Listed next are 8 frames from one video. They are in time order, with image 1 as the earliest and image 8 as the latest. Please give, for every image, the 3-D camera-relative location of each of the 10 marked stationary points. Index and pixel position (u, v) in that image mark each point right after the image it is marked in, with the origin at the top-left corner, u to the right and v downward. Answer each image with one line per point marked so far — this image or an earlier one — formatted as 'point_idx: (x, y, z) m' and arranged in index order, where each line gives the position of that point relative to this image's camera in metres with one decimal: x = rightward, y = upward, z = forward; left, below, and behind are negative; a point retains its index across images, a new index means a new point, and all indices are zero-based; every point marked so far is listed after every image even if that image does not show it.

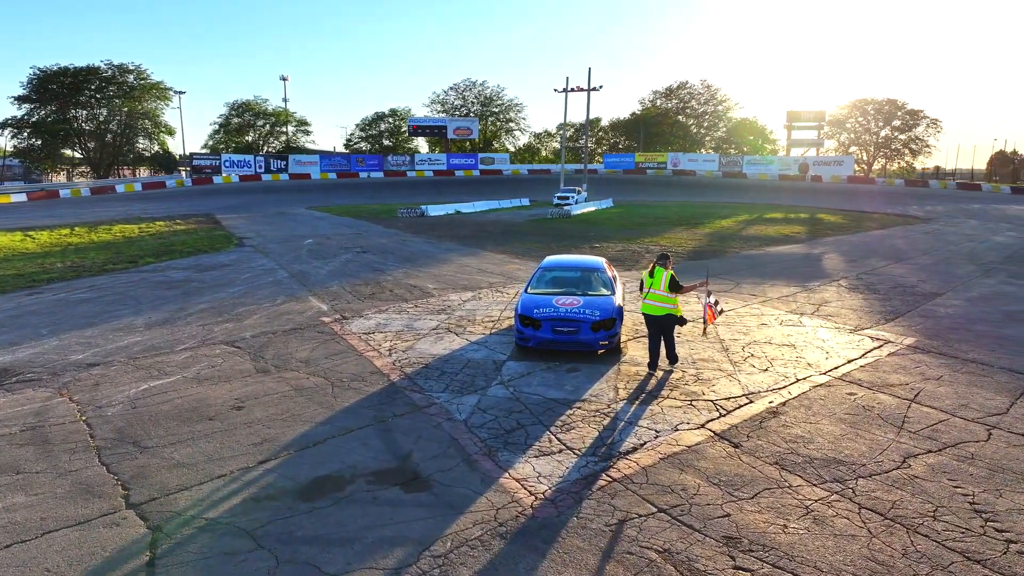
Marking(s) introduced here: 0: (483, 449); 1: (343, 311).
0: (-0.3, -1.5, +6.7) m
1: (-3.2, -0.4, +13.5) m
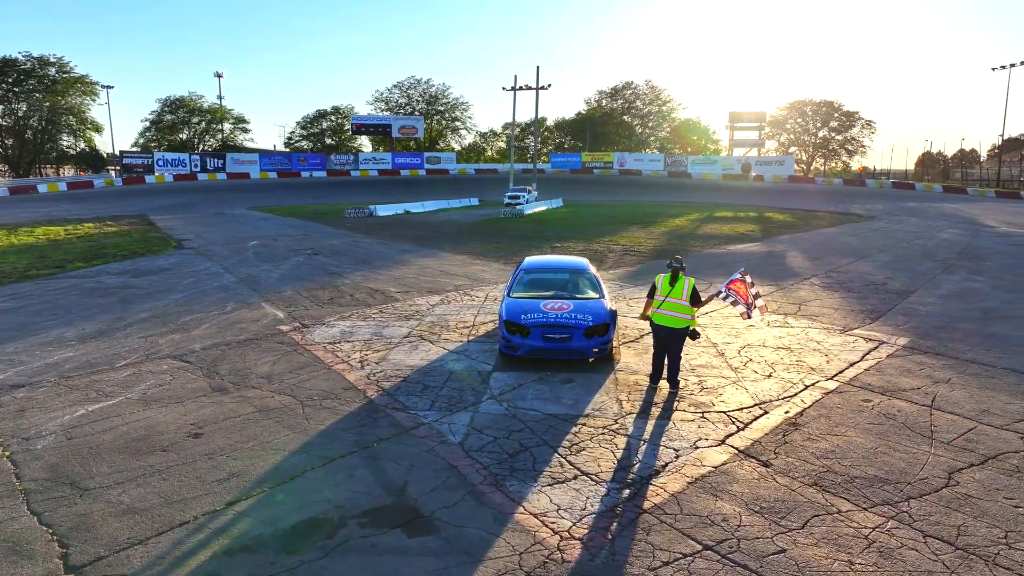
0: (-0.2, -1.6, +5.9) m
1: (-3.7, -0.5, +12.4) m
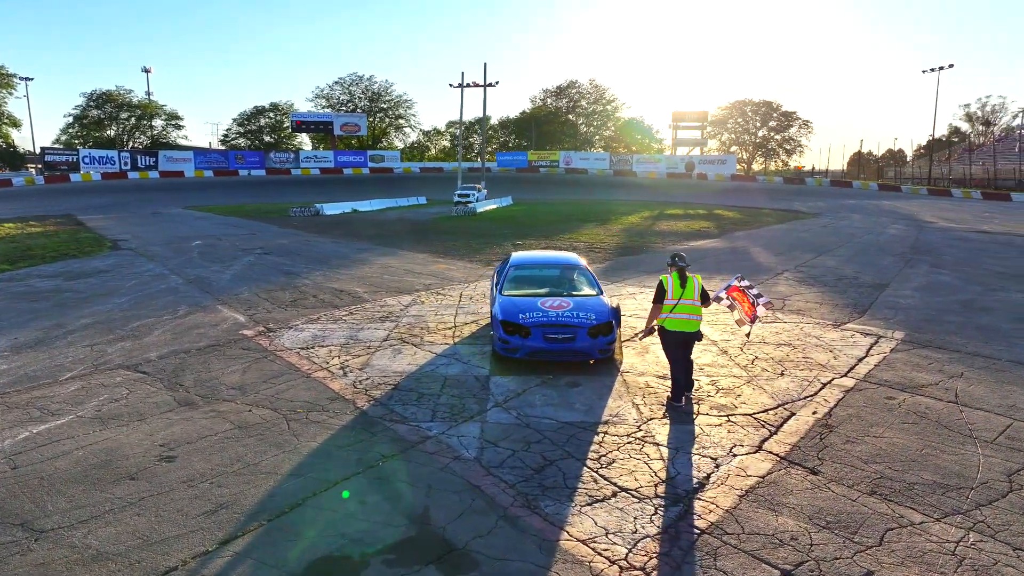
0: (+0.1, -1.5, +5.2) m
1: (-4.0, -0.6, +11.4) m
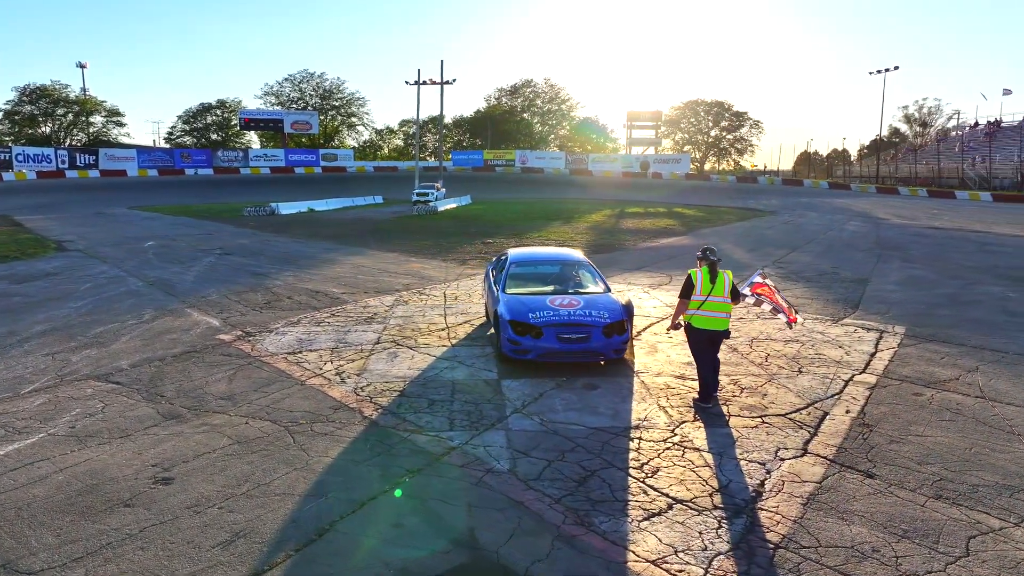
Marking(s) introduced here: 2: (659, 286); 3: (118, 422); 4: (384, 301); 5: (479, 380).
0: (+0.4, -1.5, +4.8) m
1: (-4.1, -0.6, +10.7) m
2: (+2.9, 0.0, +14.2) m
3: (-3.6, -1.2, +6.6) m
4: (-2.3, -0.2, +12.5) m
5: (-0.4, -1.0, +7.8) m
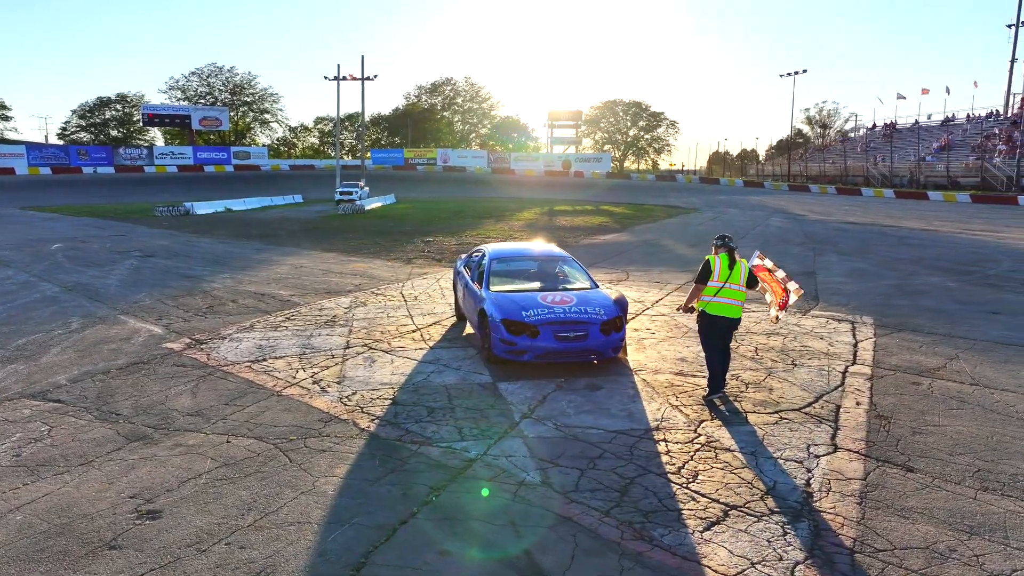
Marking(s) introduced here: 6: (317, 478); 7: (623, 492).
0: (+0.7, -1.5, +4.4) m
1: (-4.4, -0.6, +9.7) m
2: (+2.1, +0.1, +14.0) m
3: (-3.5, -1.3, +5.7) m
4: (-2.9, -0.2, +11.8) m
5: (-0.4, -1.0, +7.3) m
6: (-1.4, -1.3, +5.0) m
7: (+0.8, -1.4, +4.8) m
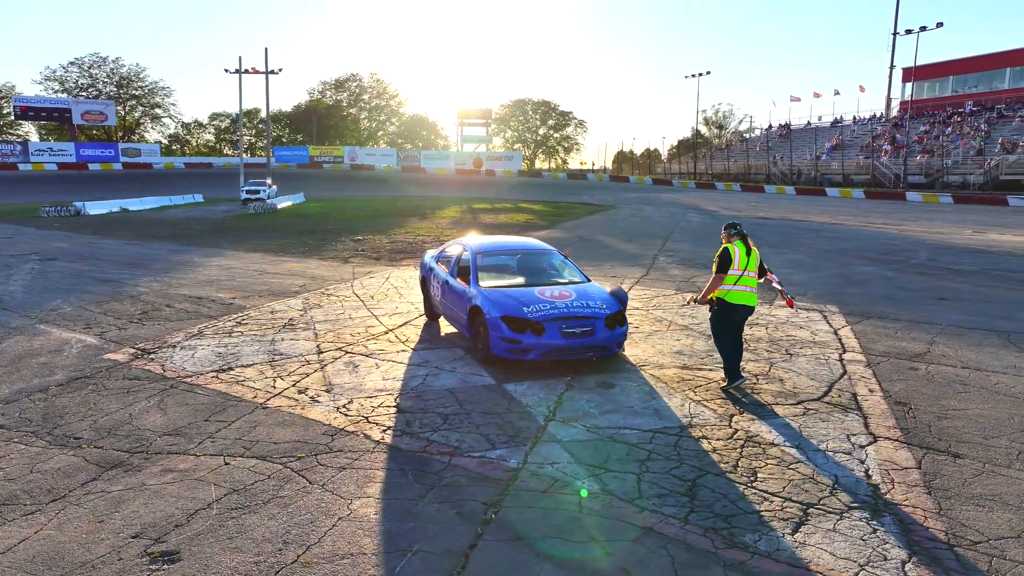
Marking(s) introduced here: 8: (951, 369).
0: (+1.1, -1.4, +4.0) m
1: (-4.7, -0.7, +8.7) m
2: (+1.2, +0.2, +13.8) m
3: (-3.2, -1.3, +4.8) m
4: (-3.4, -0.3, +10.9) m
5: (-0.3, -0.9, +6.8) m
6: (-1.0, -1.3, +4.4) m
7: (+1.1, -1.3, +4.5) m
8: (+4.5, -0.8, +7.3) m
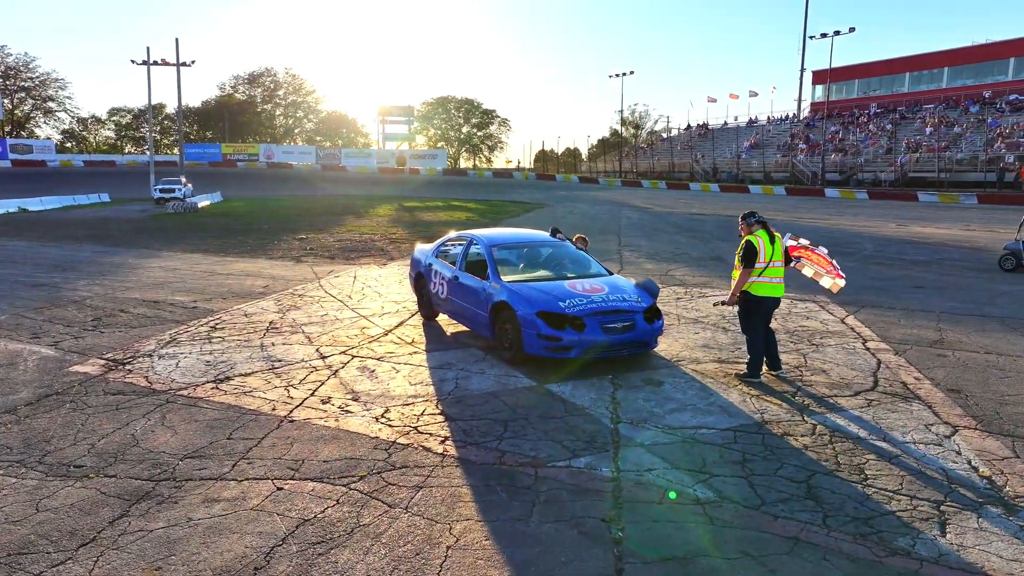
0: (+1.8, -1.3, +3.7) m
1: (-4.5, -0.7, +7.6) m
2: (+0.7, +0.3, +13.4) m
3: (-2.6, -1.3, +3.9) m
4: (-3.5, -0.3, +10.0) m
5: (0.0, -0.9, +6.2) m
6: (-0.4, -1.3, +3.8) m
7: (+1.8, -1.2, +4.2) m
8: (+4.8, -0.7, +7.4) m
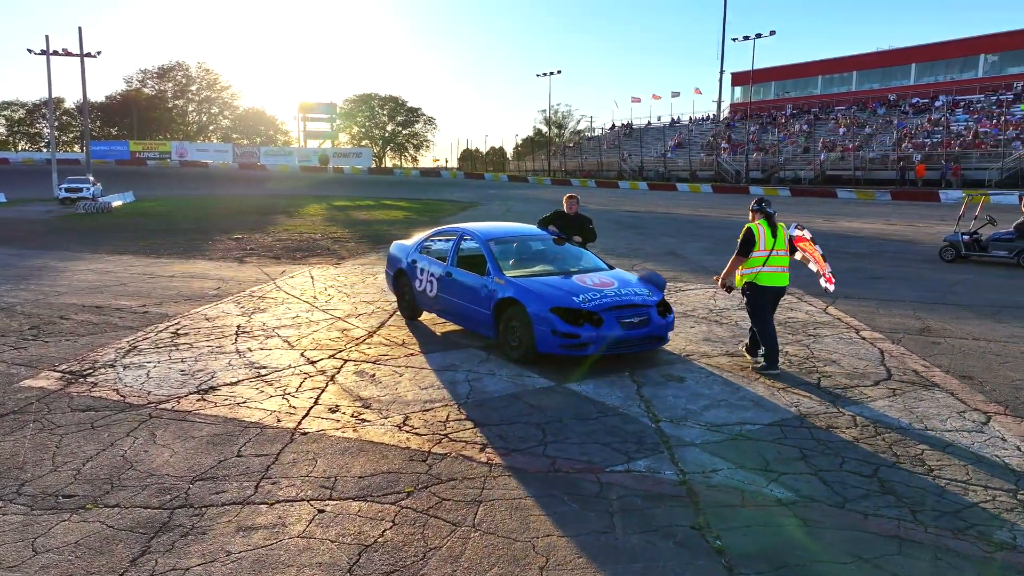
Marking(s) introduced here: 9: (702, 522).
0: (+2.3, -1.2, +3.5) m
1: (-4.5, -0.7, +6.8) m
2: (+0.1, +0.4, +13.0) m
3: (-2.2, -1.3, +3.3) m
4: (-3.7, -0.3, +9.2) m
5: (+0.2, -0.8, +5.9) m
6: (+0.1, -1.2, +3.4) m
7: (+2.2, -1.2, +4.0) m
8: (+4.8, -0.6, +7.5) m
9: (+1.0, -1.2, +3.6) m
